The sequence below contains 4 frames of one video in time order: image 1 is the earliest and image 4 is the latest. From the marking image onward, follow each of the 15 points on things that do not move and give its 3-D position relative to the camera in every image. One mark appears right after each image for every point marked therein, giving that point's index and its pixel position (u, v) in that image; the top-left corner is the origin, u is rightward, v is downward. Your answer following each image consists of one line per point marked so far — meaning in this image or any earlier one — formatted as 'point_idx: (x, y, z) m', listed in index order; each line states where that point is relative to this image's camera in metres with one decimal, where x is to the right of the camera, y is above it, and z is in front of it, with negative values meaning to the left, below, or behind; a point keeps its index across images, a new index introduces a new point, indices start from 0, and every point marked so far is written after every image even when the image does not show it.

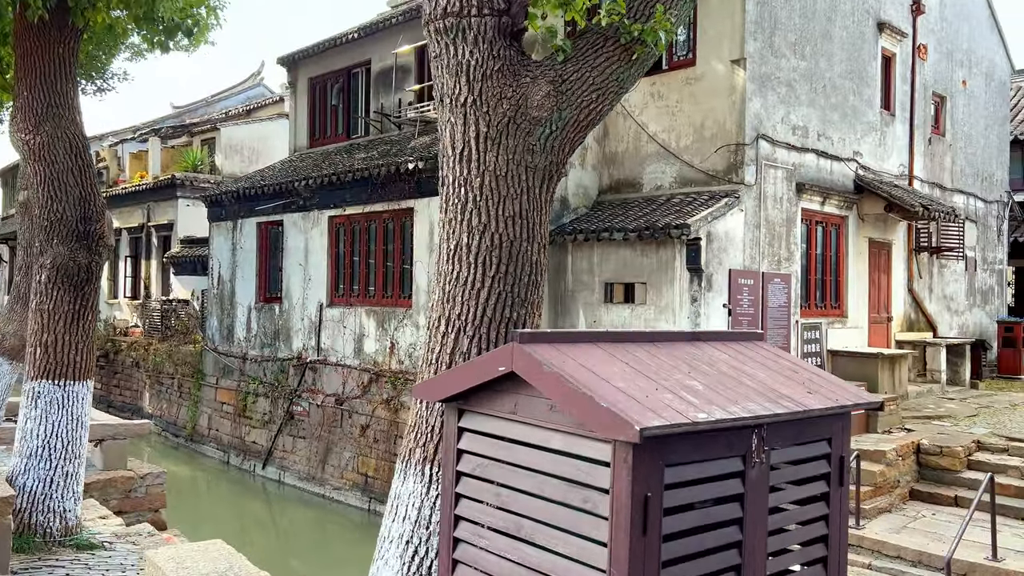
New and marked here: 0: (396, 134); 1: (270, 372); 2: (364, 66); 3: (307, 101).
0: (-2.1, +2.7, +14.5) m
1: (-4.1, -1.4, +13.9) m
2: (-2.8, +4.2, +15.5) m
3: (-4.2, +3.8, +16.6) m
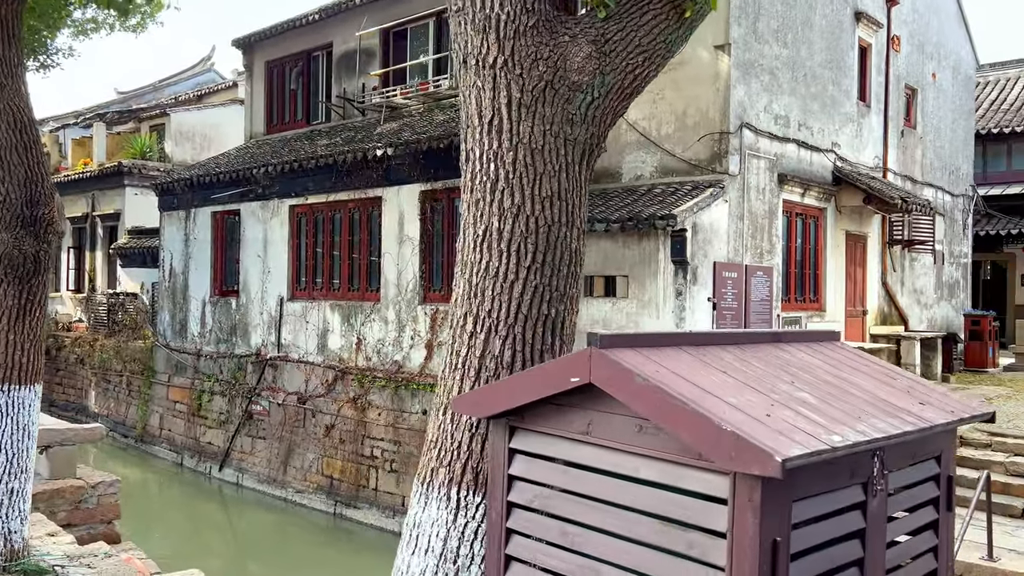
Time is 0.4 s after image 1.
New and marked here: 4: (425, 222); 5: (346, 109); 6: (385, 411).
0: (-2.6, +2.8, +13.9) m
1: (-4.6, -1.3, +13.2) m
2: (-3.4, +4.3, +14.8) m
3: (-4.8, +3.9, +15.9) m
4: (-1.1, +0.8, +10.3) m
5: (-2.9, +3.1, +14.4) m
6: (-1.6, -1.6, +10.5) m
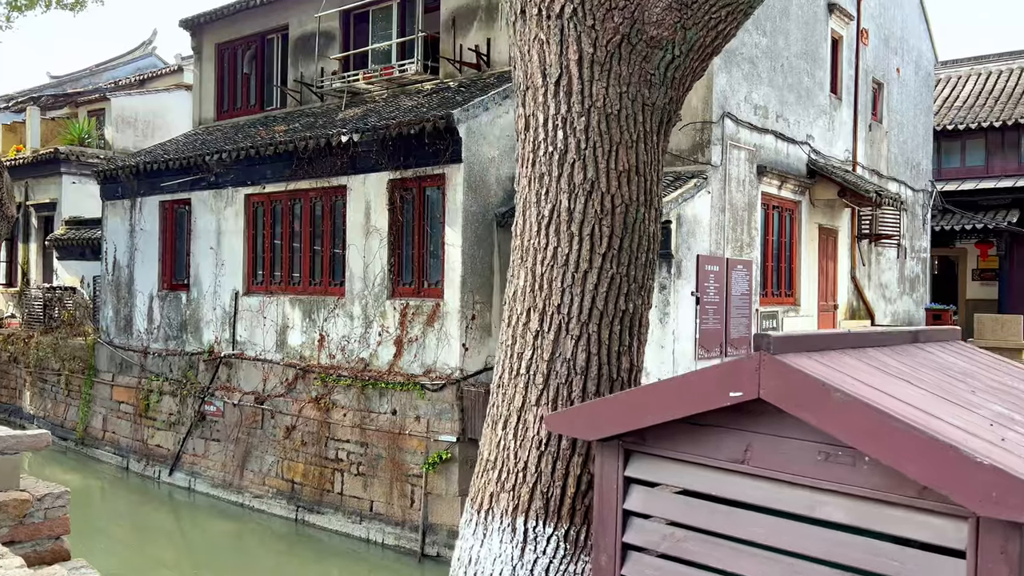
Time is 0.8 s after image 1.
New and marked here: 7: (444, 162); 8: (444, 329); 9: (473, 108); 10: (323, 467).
0: (-3.2, +2.9, +13.3) m
1: (-5.1, -1.2, +12.5) m
2: (-4.0, +4.4, +14.2) m
3: (-5.5, +4.0, +15.1) m
4: (-1.4, +0.9, +9.8) m
5: (-3.5, +3.2, +13.7) m
6: (-2.0, -1.5, +10.0) m
7: (-0.8, +1.4, +9.2) m
8: (-0.8, -0.5, +9.3) m
9: (-0.4, +2.0, +9.1) m
10: (-2.4, -2.2, +10.2) m
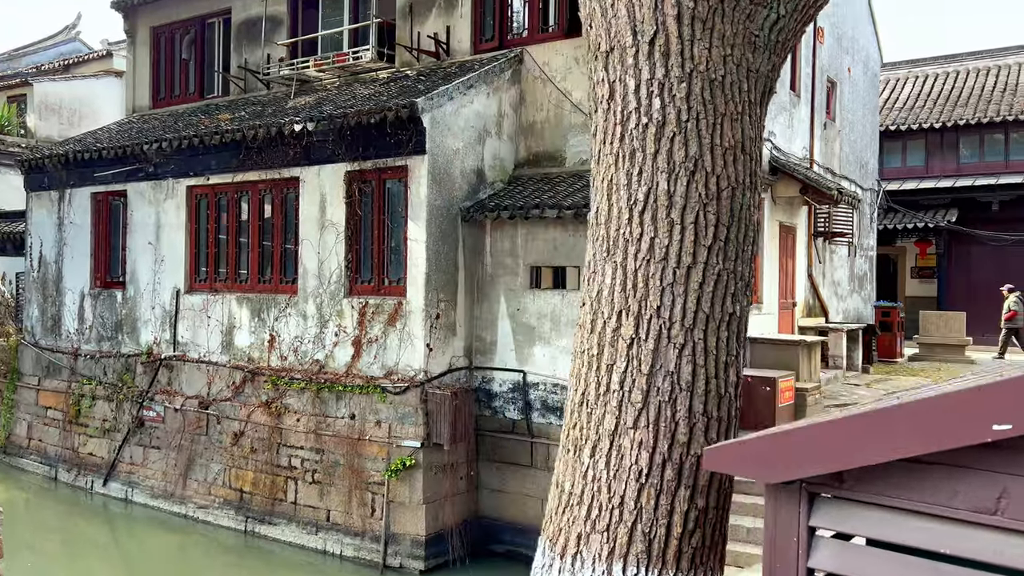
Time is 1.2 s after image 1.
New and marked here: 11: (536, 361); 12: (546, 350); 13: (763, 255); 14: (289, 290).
0: (-3.8, +3.0, +12.7) m
1: (-5.7, -1.2, +11.7) m
2: (-4.7, +4.5, +13.4) m
3: (-6.3, +4.1, +14.2) m
4: (-1.8, +0.9, +9.3) m
5: (-4.2, +3.3, +13.0) m
6: (-2.4, -1.5, +9.5) m
7: (-1.1, +1.4, +8.8) m
8: (-1.1, -0.4, +8.8) m
9: (-0.8, +2.0, +8.7) m
10: (-2.8, -2.2, +9.6) m
11: (+0.3, -0.8, +8.9) m
12: (+0.4, -0.7, +8.8) m
13: (+3.4, +0.5, +11.1) m
14: (-2.7, 0.0, +10.0) m
